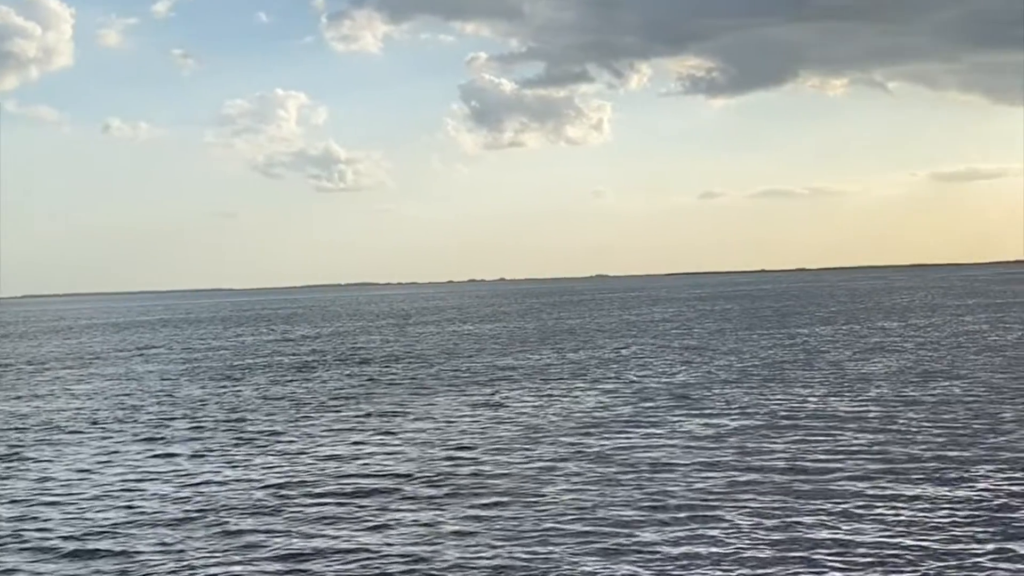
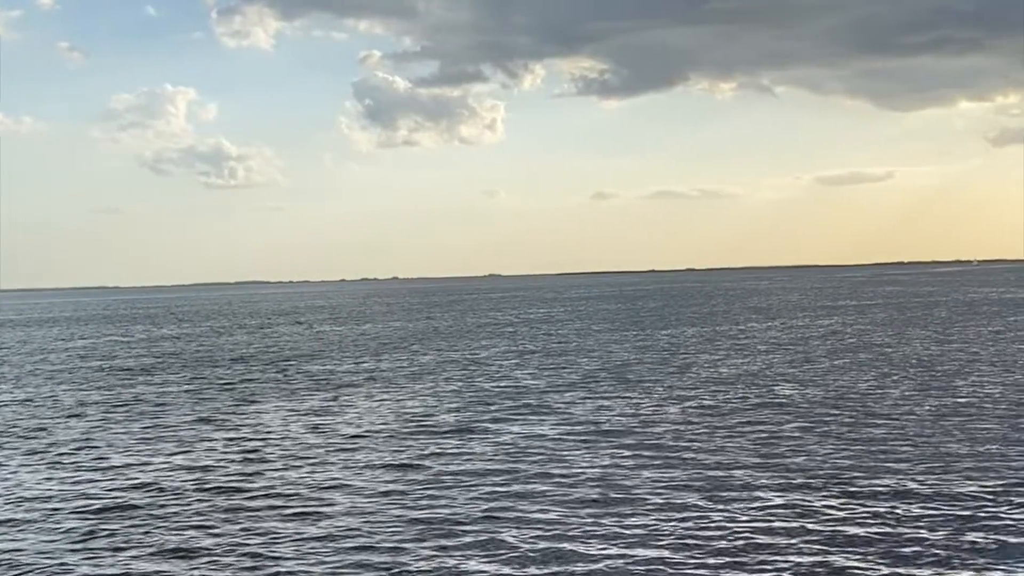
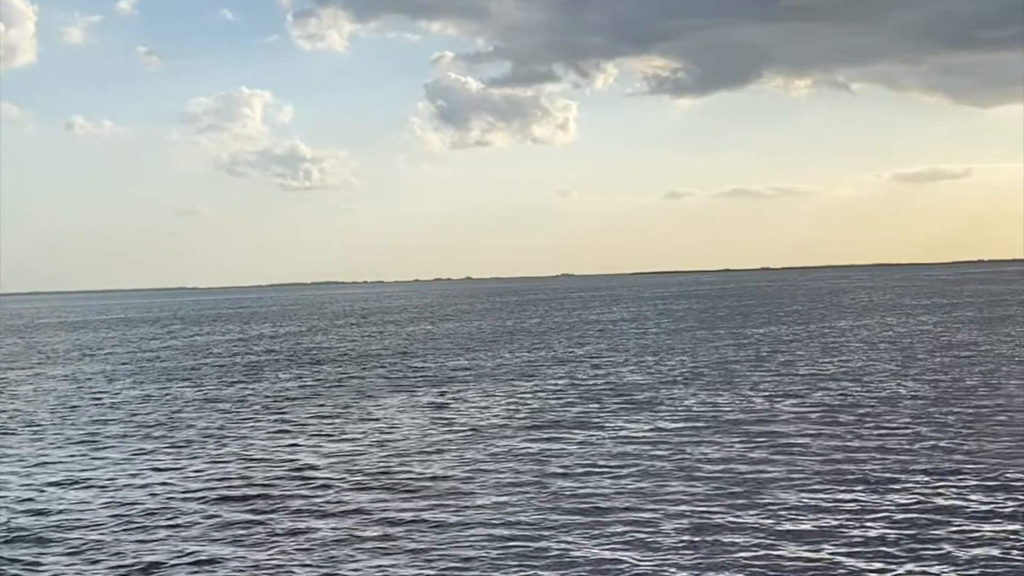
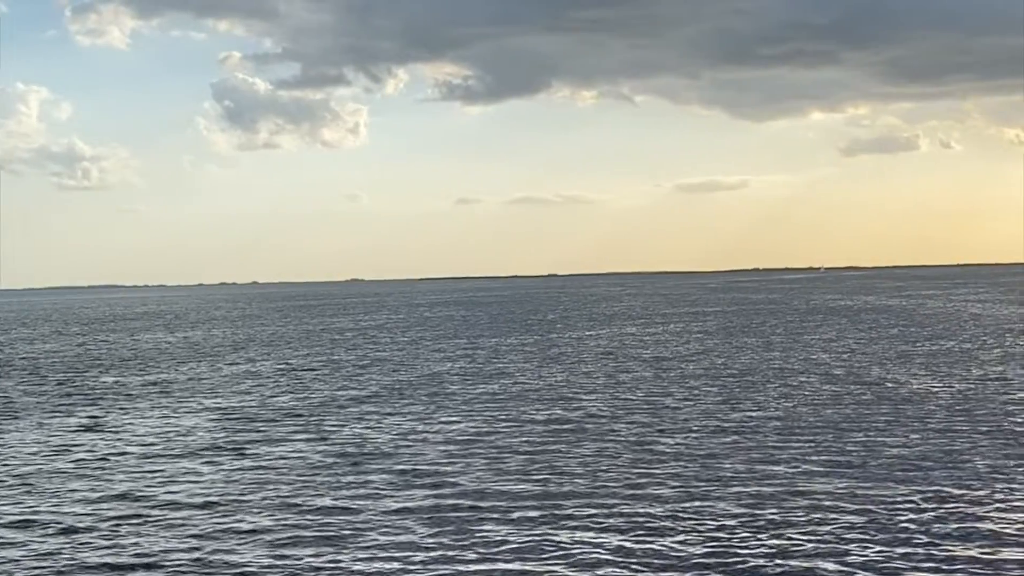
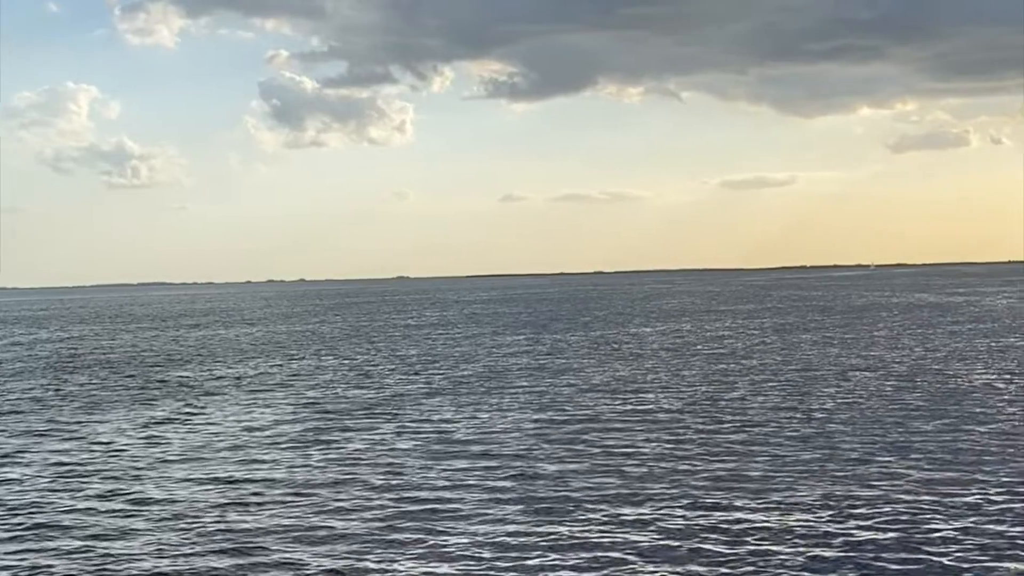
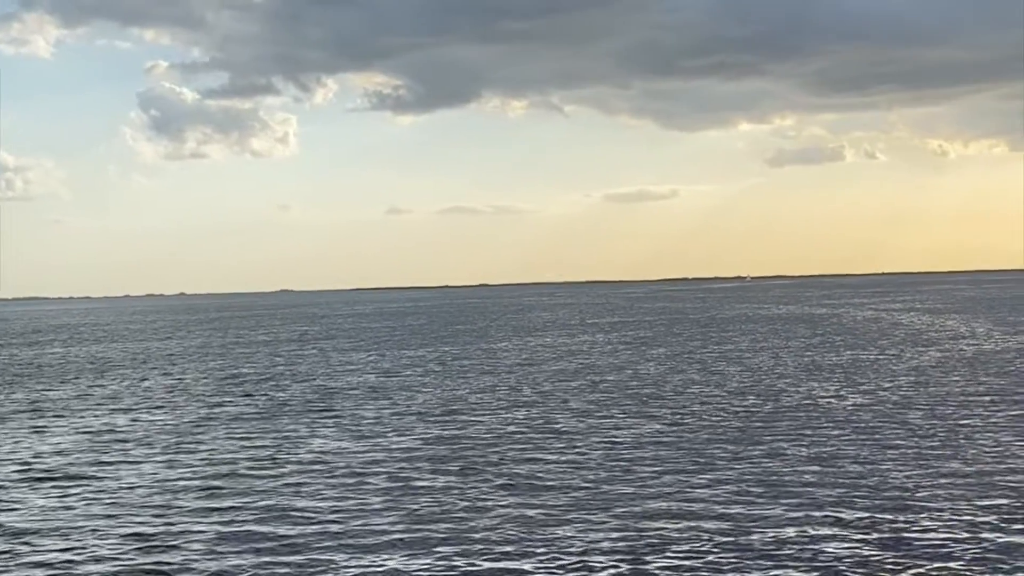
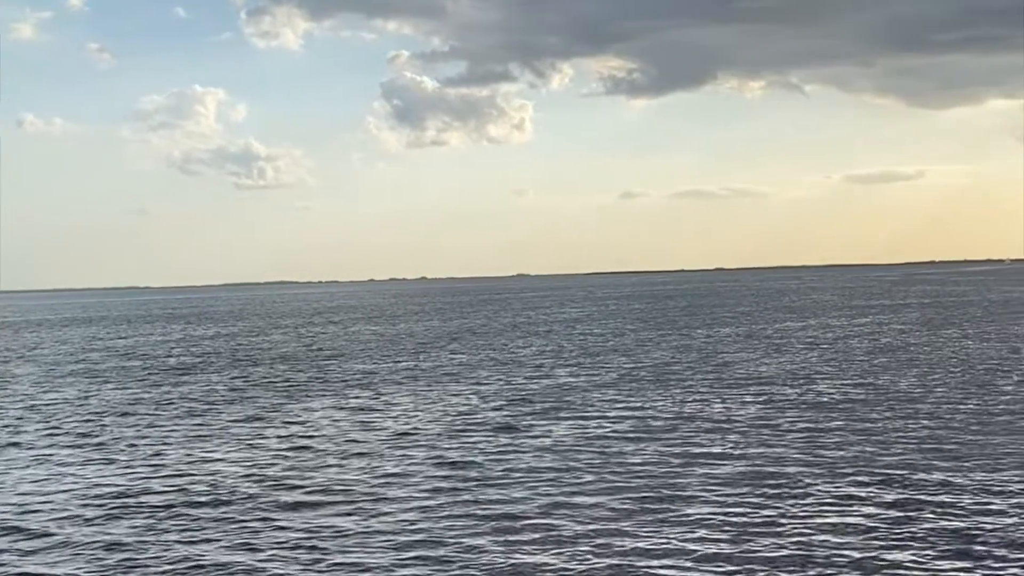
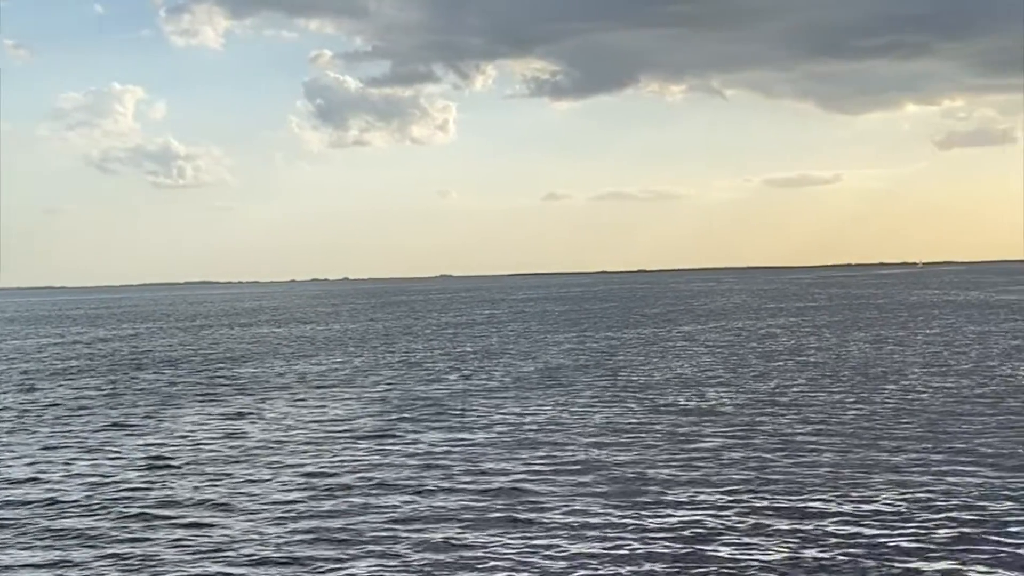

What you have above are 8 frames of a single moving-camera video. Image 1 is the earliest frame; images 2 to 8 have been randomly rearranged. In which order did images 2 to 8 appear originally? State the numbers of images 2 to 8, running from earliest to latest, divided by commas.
3, 7, 2, 8, 5, 4, 6
